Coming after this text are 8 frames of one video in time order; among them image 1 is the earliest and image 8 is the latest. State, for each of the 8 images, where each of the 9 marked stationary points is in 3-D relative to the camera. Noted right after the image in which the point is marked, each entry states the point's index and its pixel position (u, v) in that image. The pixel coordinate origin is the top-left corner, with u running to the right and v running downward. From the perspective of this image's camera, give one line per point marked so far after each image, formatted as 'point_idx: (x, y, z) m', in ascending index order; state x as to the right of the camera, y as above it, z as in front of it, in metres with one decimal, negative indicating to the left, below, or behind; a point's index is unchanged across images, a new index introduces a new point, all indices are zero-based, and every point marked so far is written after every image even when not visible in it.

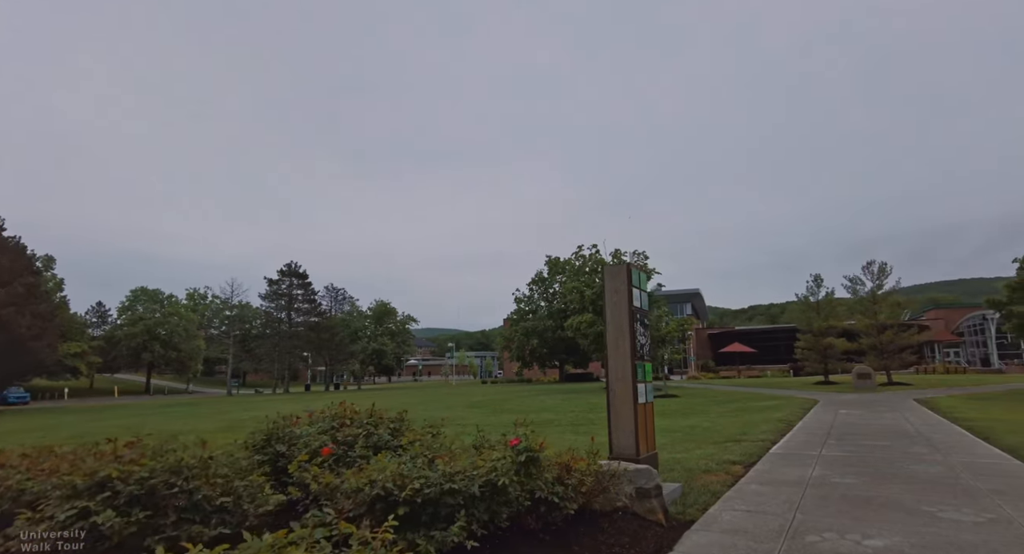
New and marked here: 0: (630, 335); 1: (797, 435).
0: (+1.4, -0.7, +6.3) m
1: (+6.0, -3.3, +10.8) m
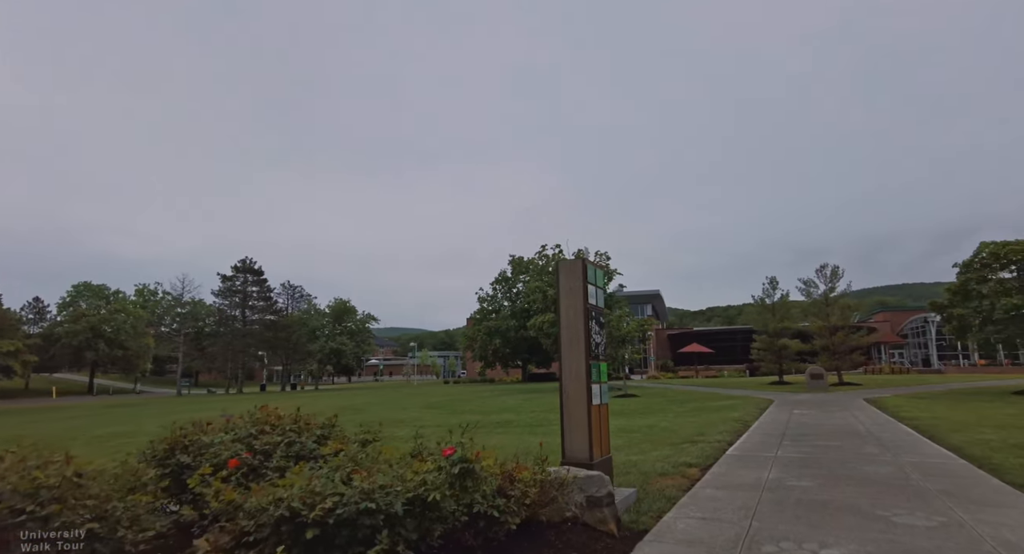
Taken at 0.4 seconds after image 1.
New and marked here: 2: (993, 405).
0: (+0.9, -0.7, +6.0) m
1: (+5.0, -3.3, +10.8) m
2: (+15.0, -4.0, +16.0) m
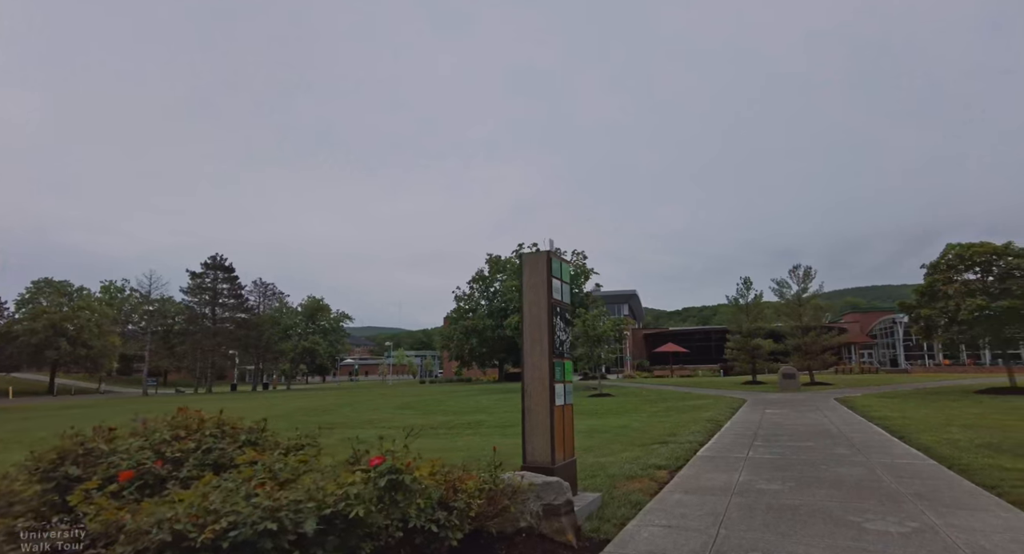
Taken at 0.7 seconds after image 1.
0: (+0.4, -0.6, +5.6) m
1: (+4.4, -3.3, +10.6) m
2: (+14.1, -4.0, +16.2) m
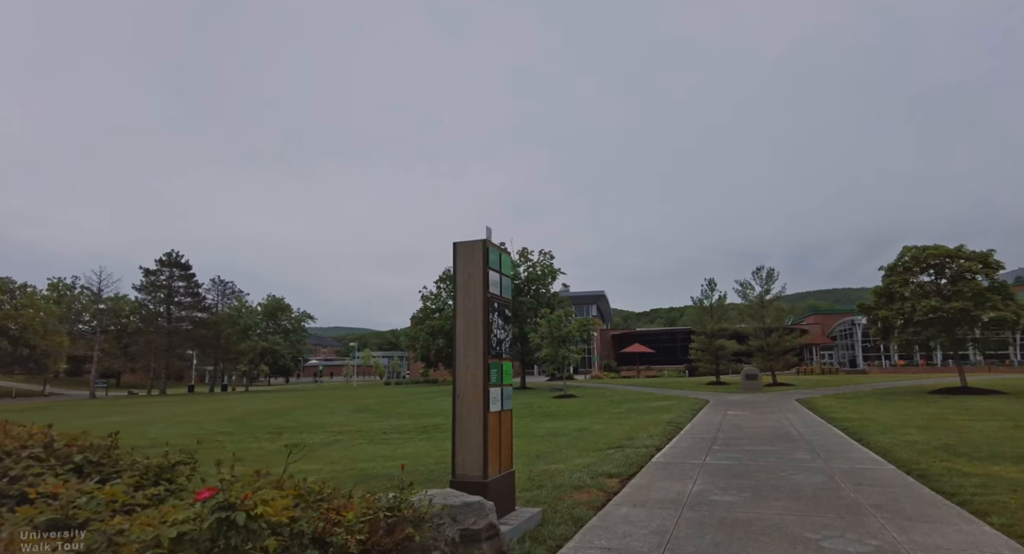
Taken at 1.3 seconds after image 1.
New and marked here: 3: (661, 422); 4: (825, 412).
0: (-0.3, -0.5, +5.0) m
1: (+3.4, -3.2, +10.2) m
2: (+12.8, -4.1, +16.3) m
3: (+4.0, -3.9, +13.8) m
4: (+9.4, -4.0, +15.5) m
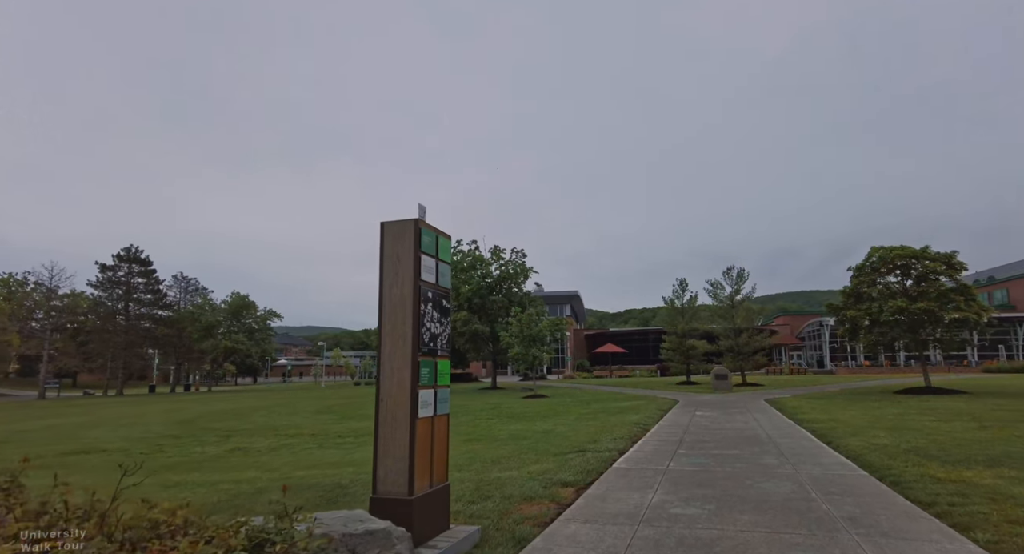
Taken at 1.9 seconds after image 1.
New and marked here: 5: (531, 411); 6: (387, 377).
0: (-0.8, -0.4, +4.4) m
1: (+2.6, -3.1, +9.7) m
2: (+11.7, -4.1, +16.2) m
3: (+3.0, -3.8, +13.3) m
4: (+8.3, -4.0, +15.2) m
5: (+0.7, -5.1, +19.5) m
6: (-1.0, -0.8, +4.4) m
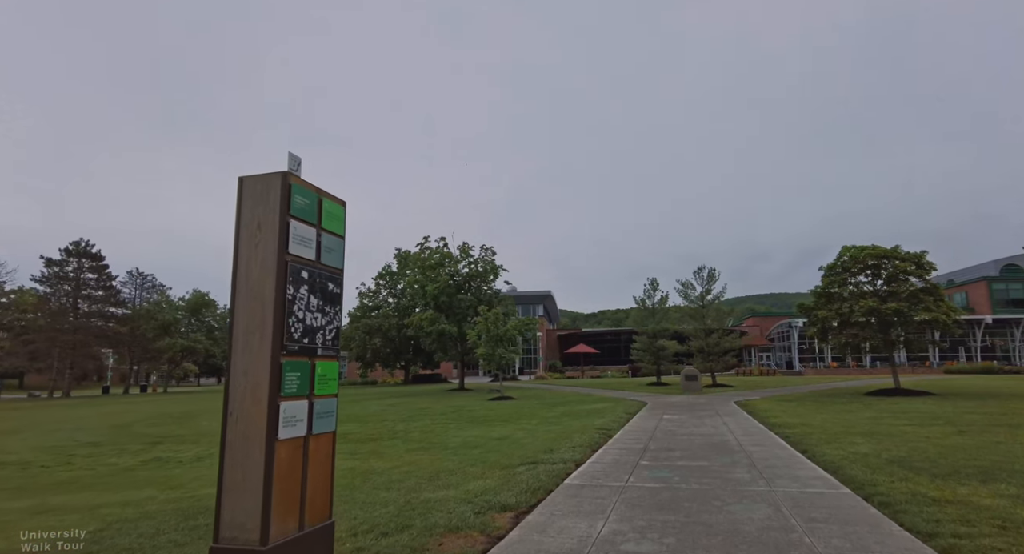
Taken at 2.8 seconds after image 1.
0: (-1.5, -0.2, +3.3) m
1: (+1.6, -3.0, +8.8) m
2: (+10.4, -4.0, +15.7) m
3: (+1.9, -3.6, +12.4) m
4: (+7.1, -3.9, +14.6) m
5: (-0.7, -4.9, +18.5) m
6: (-1.7, -0.7, +3.3) m
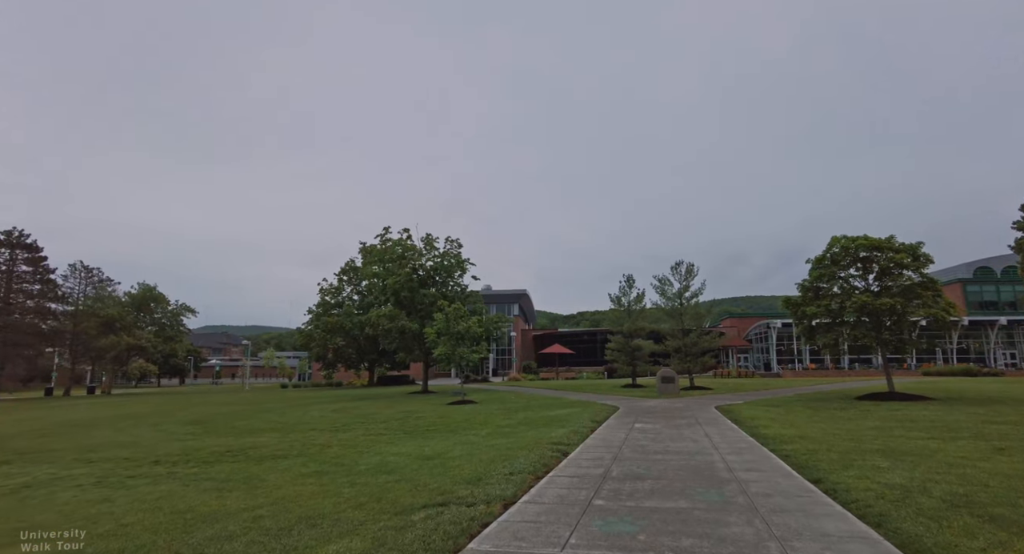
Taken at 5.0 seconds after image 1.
0: (-2.3, +0.3, +0.8) m
1: (+0.5, -2.6, +6.4) m
2: (+9.0, -3.7, +13.7) m
3: (+0.6, -3.2, +10.0) m
4: (+5.8, -3.5, +12.4) m
5: (-2.2, -4.5, +16.0) m
6: (-2.6, -0.2, +0.8) m
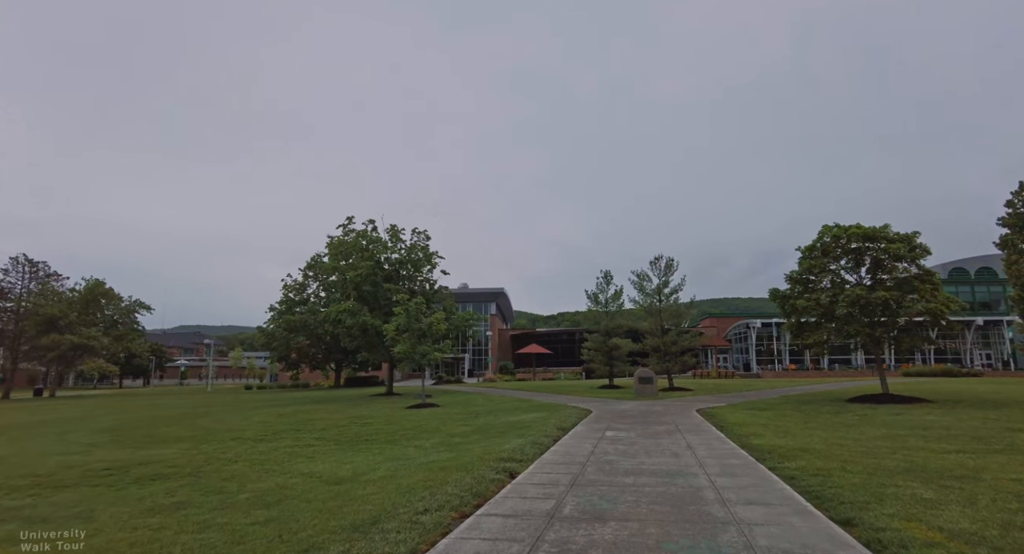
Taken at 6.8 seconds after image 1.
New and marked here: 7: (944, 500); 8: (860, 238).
0: (-3.0, +0.7, -1.2) m
1: (-0.3, -2.2, +4.5) m
2: (+7.9, -3.4, +12.0) m
3: (-0.3, -2.8, +8.1) m
4: (+4.7, -3.2, +10.7) m
5: (-3.4, -4.1, +14.0) m
6: (-3.2, +0.2, -1.2) m
7: (+4.2, -2.2, +5.1) m
8: (+12.6, +1.4, +18.7) m
